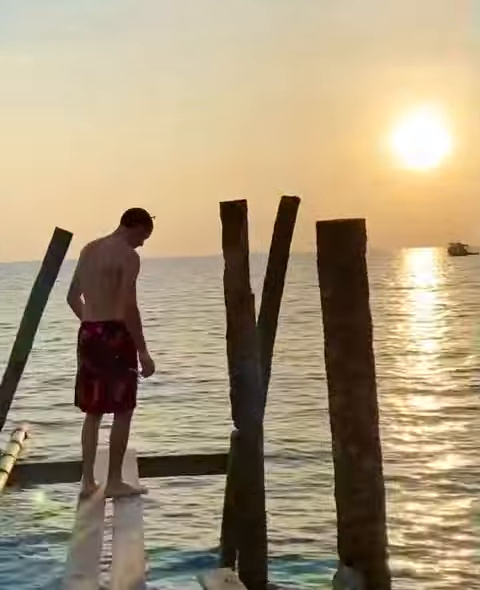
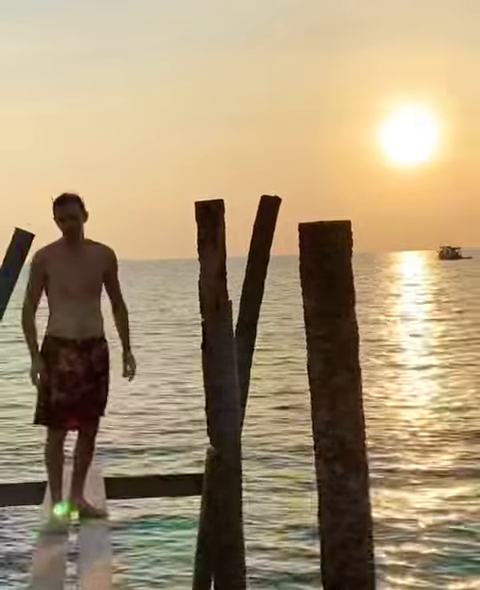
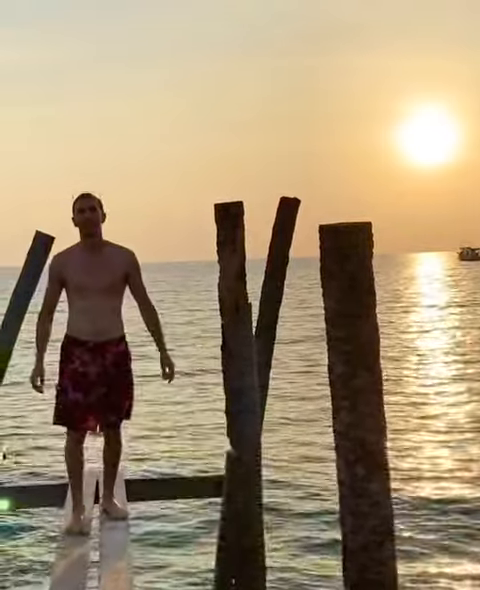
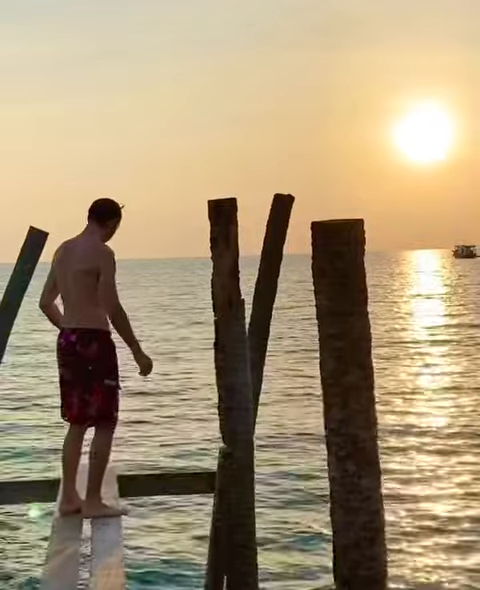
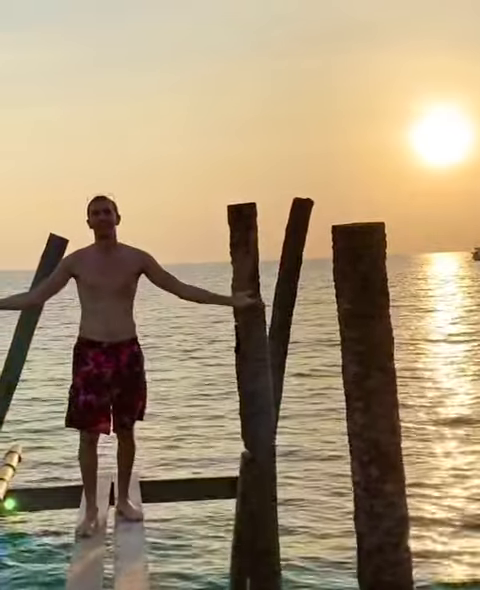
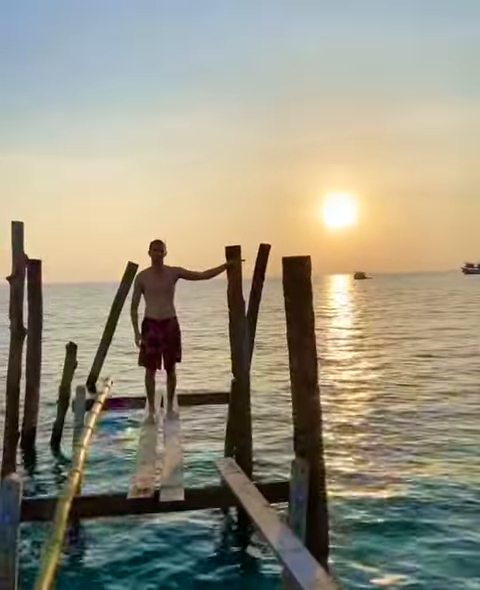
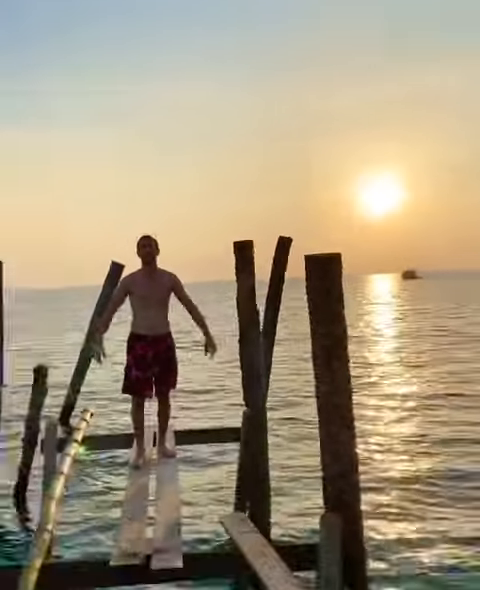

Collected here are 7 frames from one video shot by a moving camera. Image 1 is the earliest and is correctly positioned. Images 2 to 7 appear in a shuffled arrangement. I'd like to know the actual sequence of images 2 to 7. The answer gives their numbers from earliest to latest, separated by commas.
4, 2, 3, 5, 7, 6
